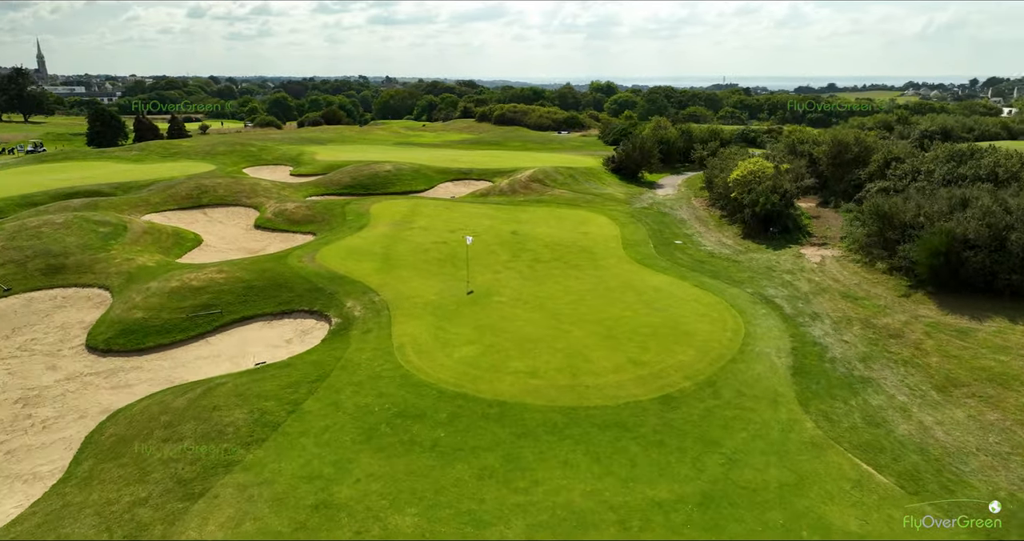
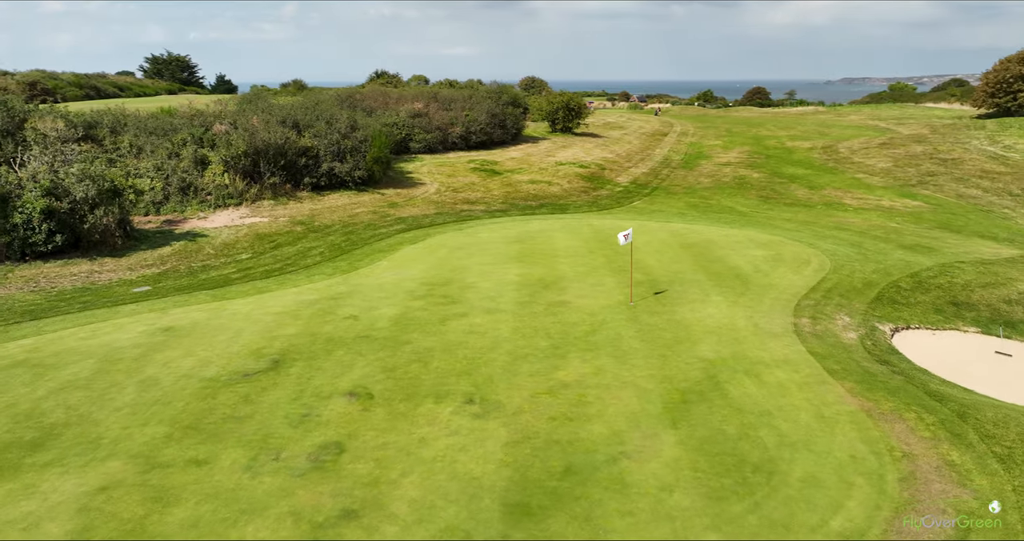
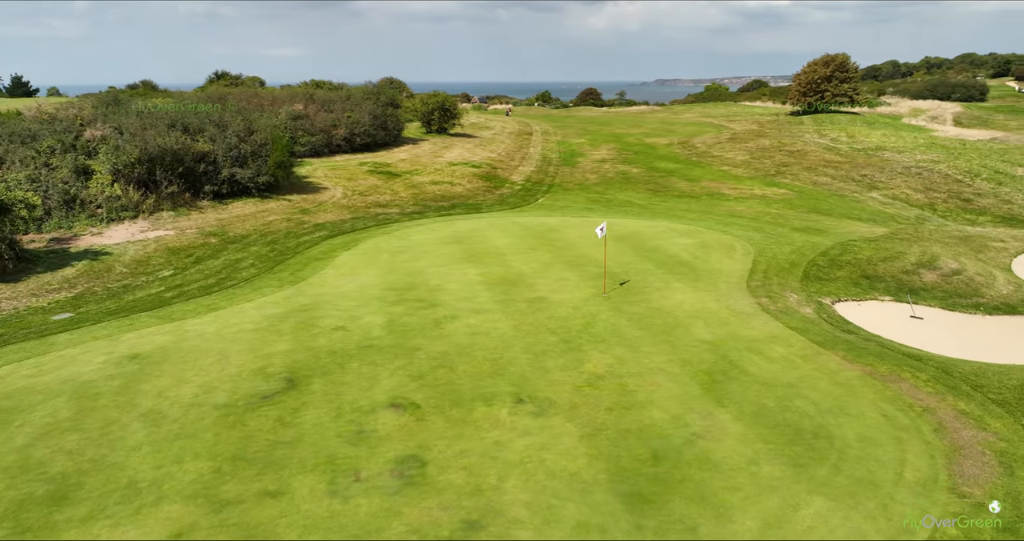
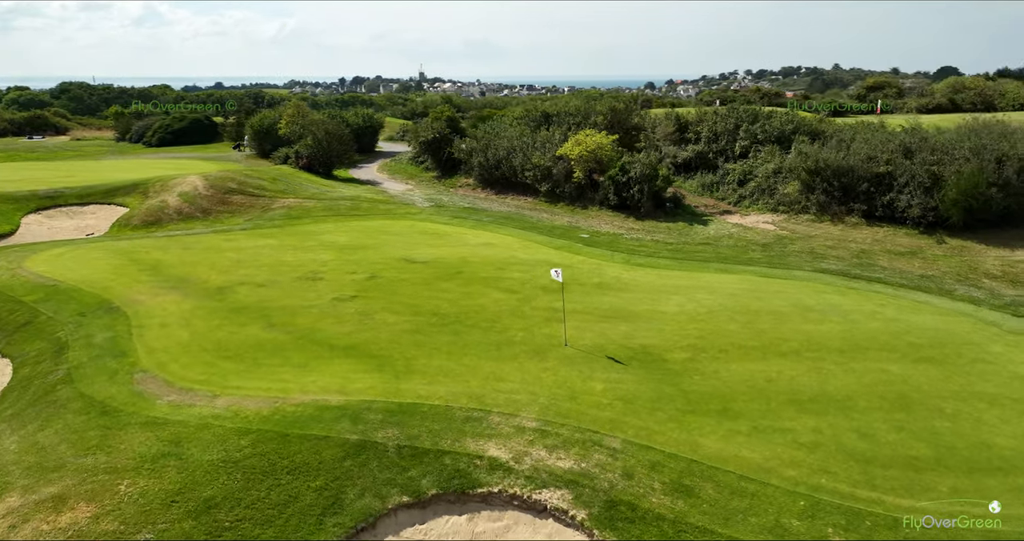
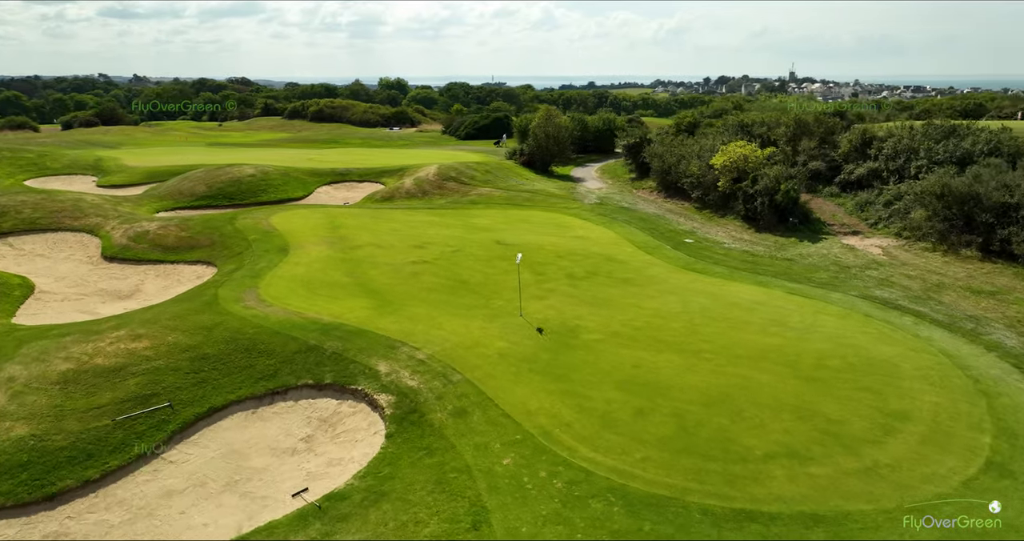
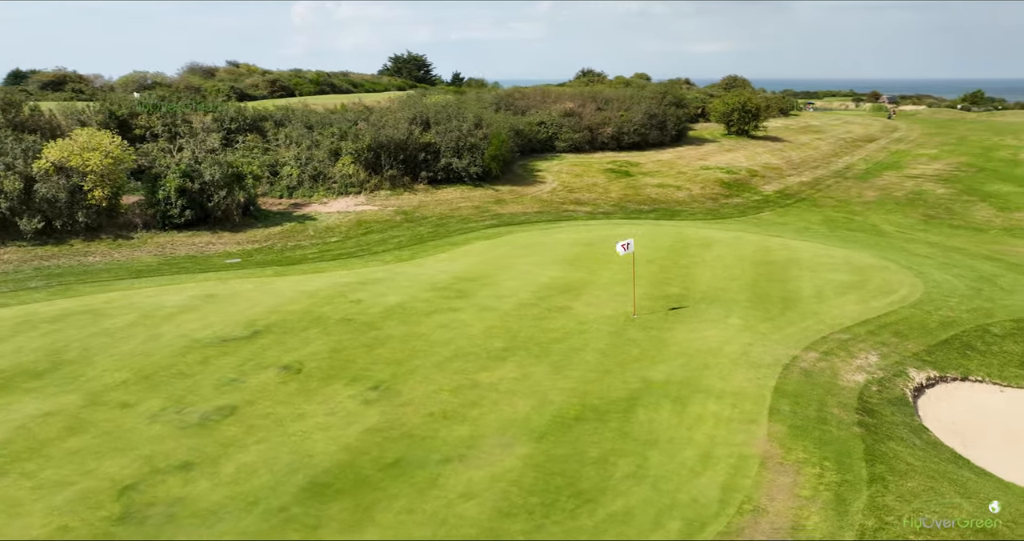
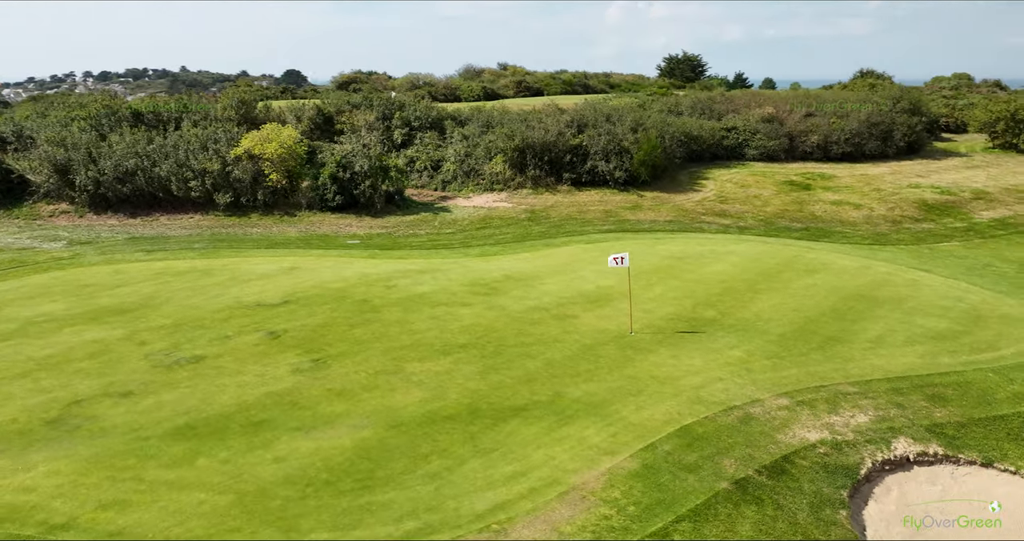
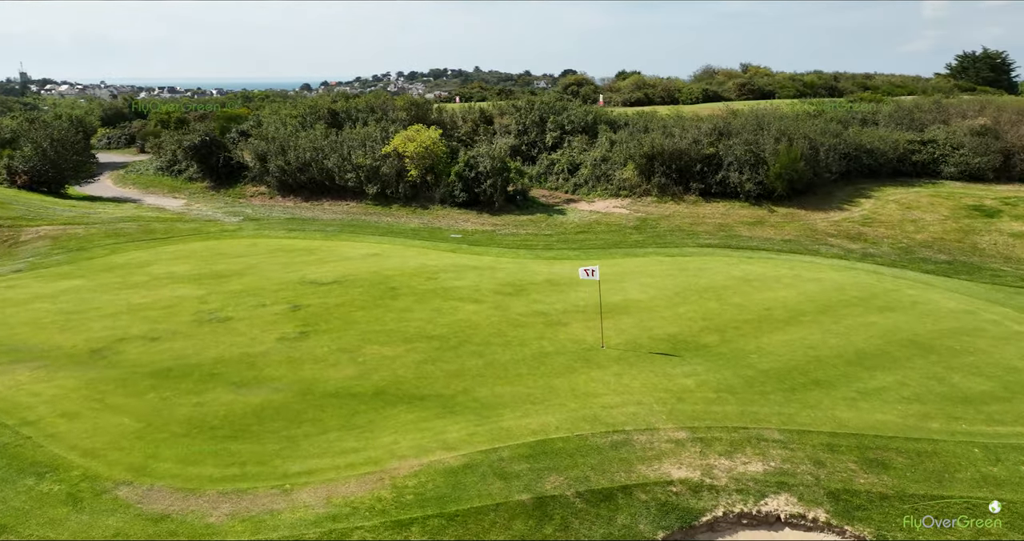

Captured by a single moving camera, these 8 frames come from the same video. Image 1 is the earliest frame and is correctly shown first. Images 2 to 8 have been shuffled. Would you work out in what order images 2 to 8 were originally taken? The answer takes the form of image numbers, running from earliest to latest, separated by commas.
5, 4, 8, 7, 6, 2, 3
